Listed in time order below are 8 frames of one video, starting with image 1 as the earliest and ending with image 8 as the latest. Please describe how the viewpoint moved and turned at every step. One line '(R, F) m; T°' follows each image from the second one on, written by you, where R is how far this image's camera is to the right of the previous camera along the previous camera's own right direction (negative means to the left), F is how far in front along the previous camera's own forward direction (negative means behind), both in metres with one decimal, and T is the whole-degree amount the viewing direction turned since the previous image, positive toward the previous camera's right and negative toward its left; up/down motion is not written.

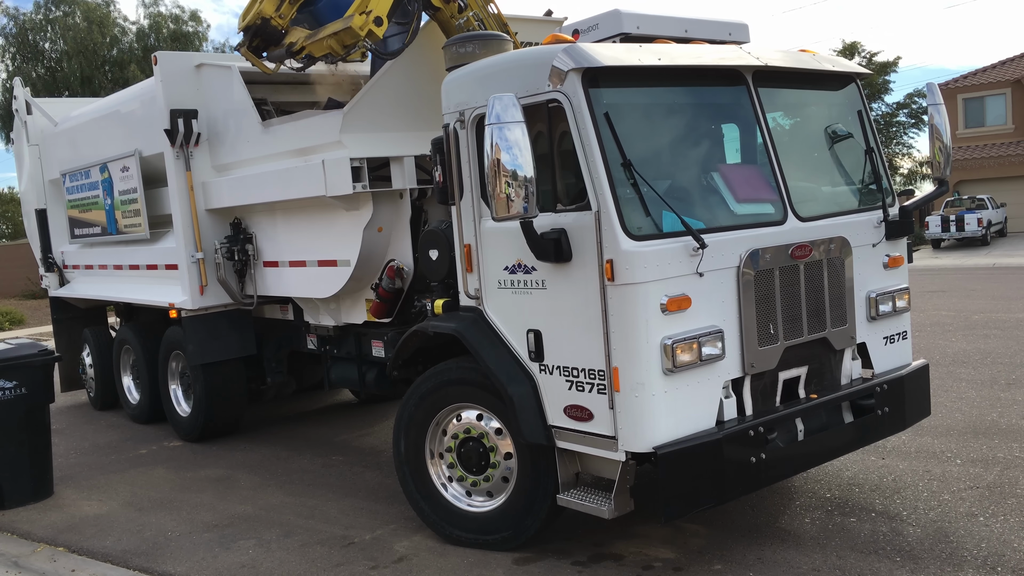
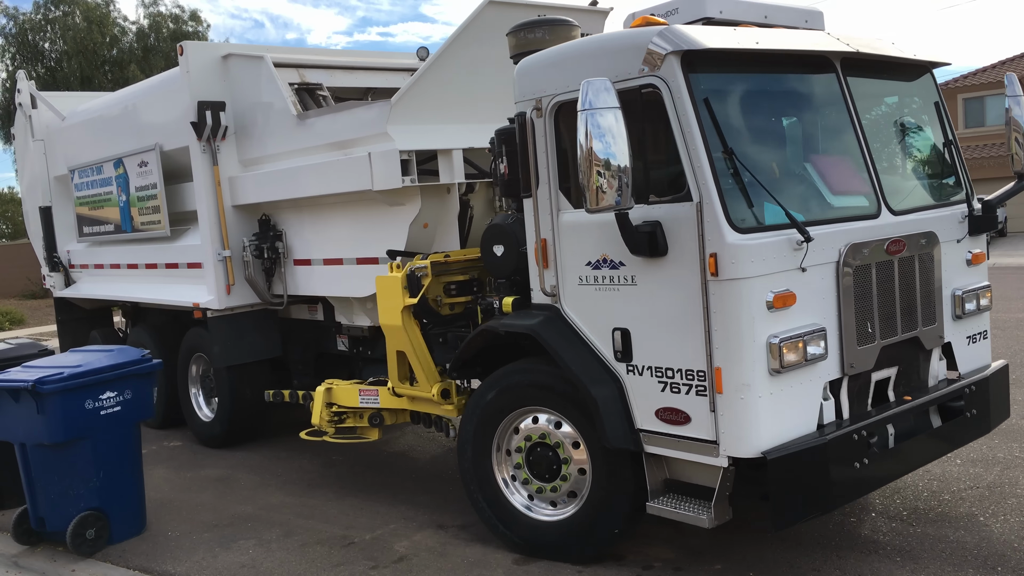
(-0.4, +0.2) m; +1°
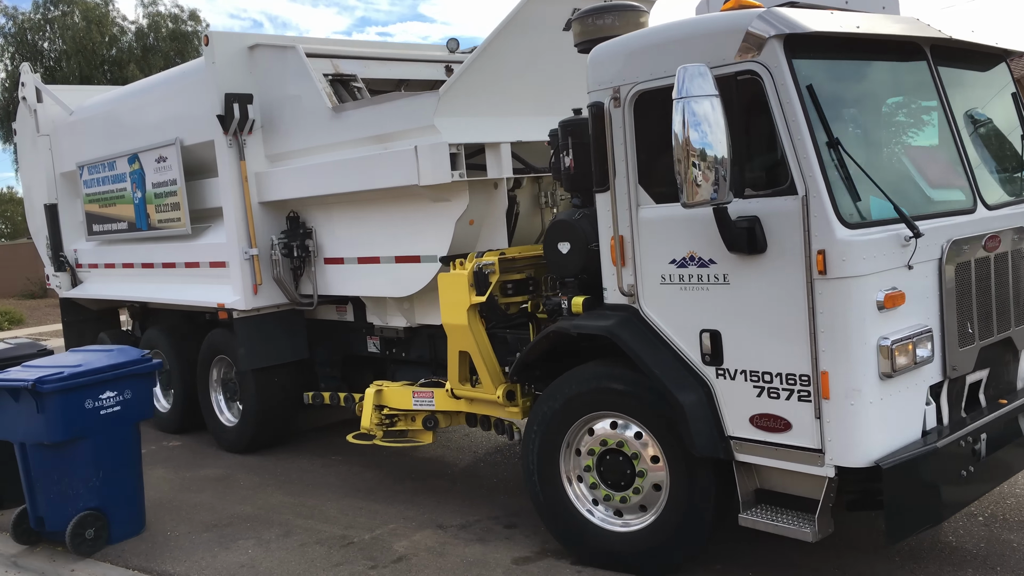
(-0.4, +0.2) m; +1°
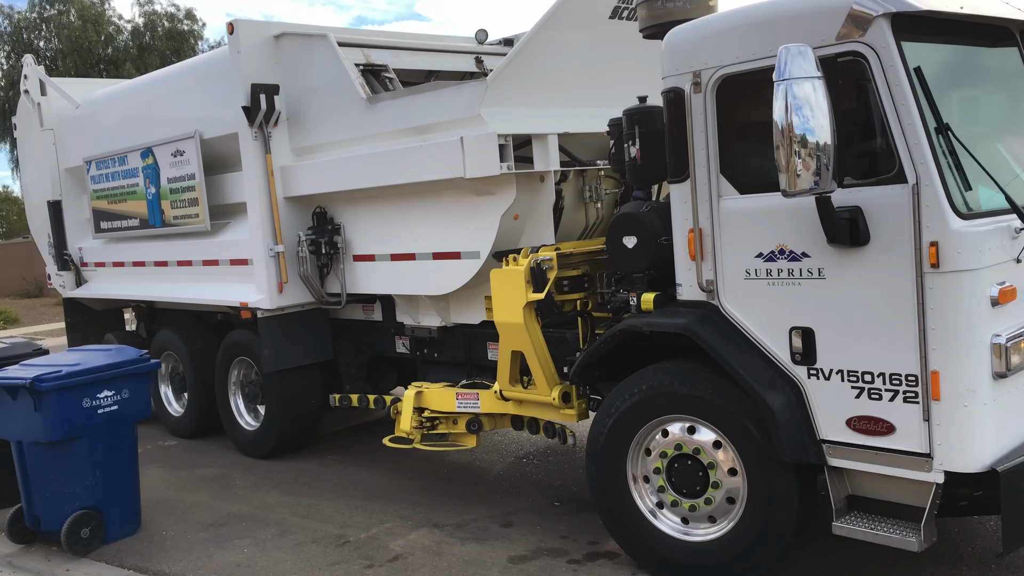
(-0.4, +0.2) m; +1°
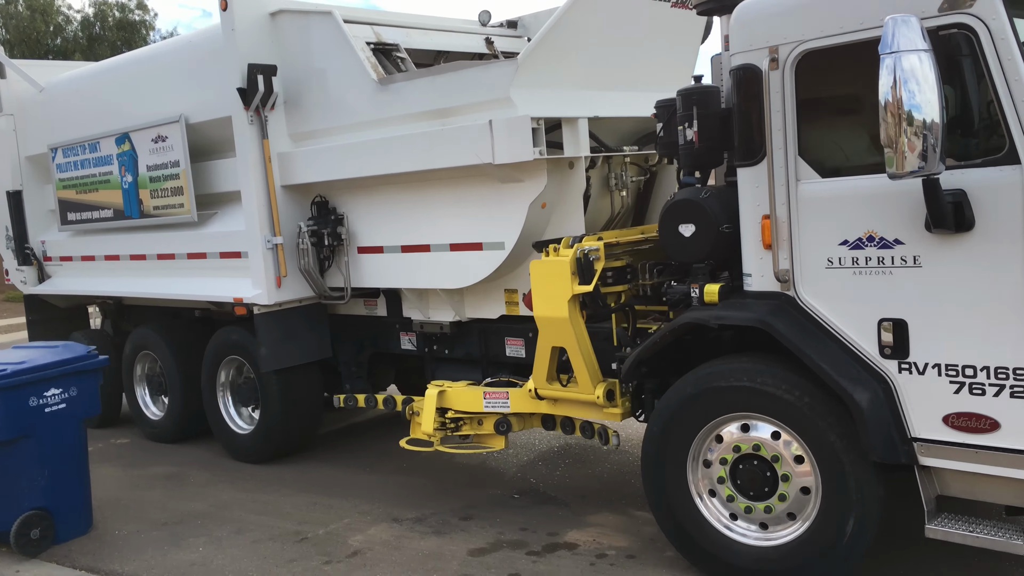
(-0.4, +0.3) m; +4°
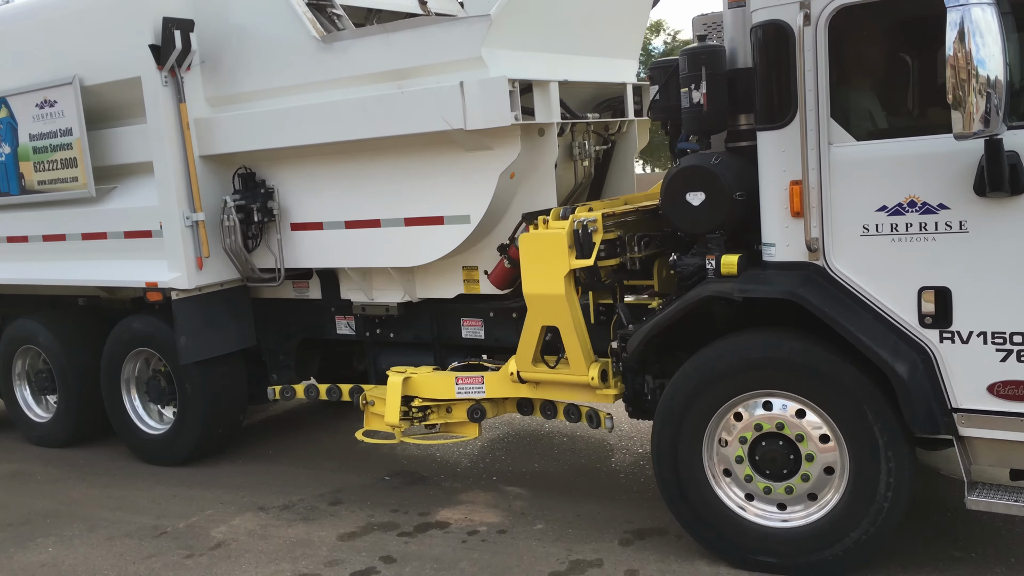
(-0.6, +0.4) m; +9°
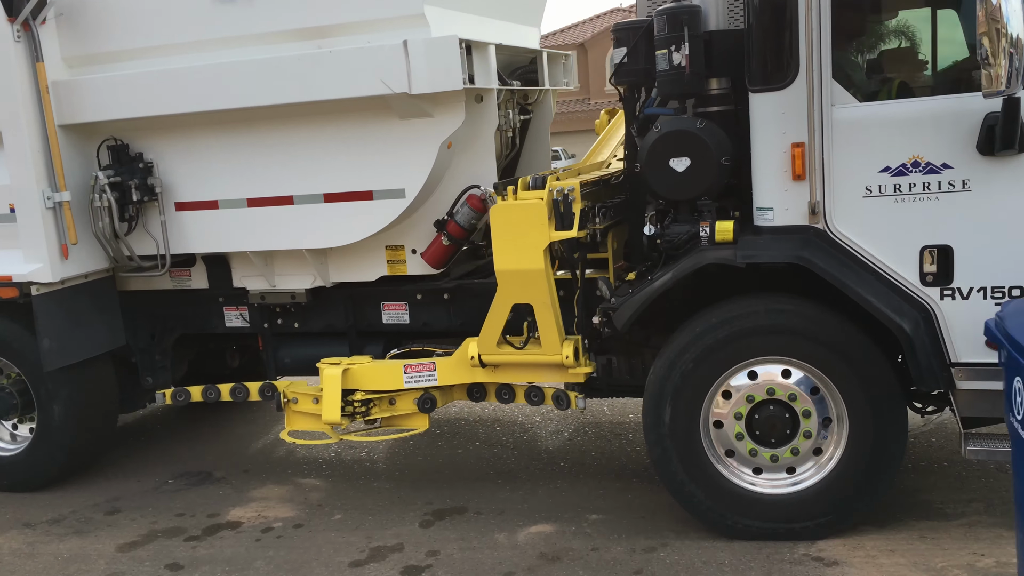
(-0.7, +0.4) m; +14°
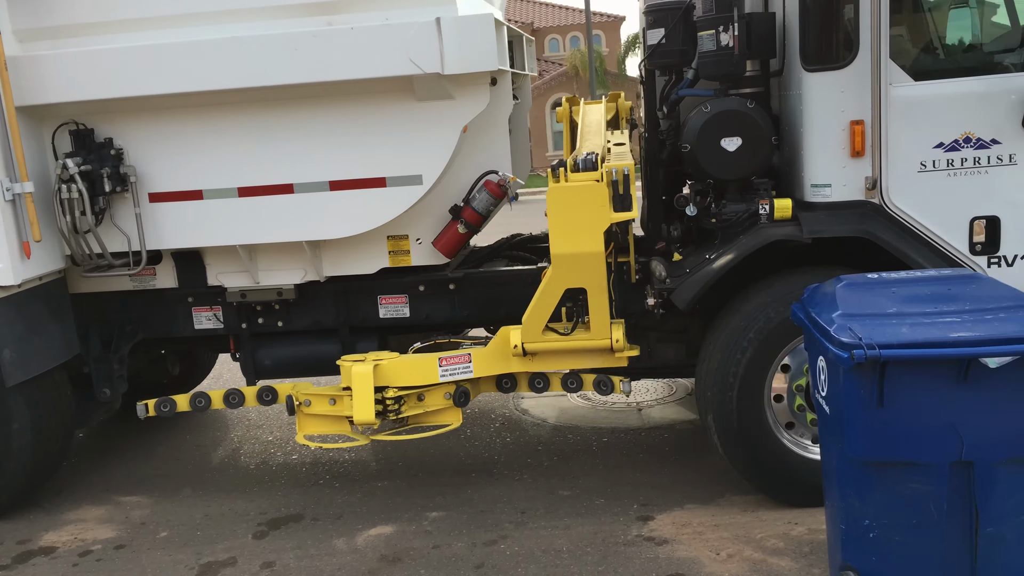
(-0.9, +0.2) m; +11°
